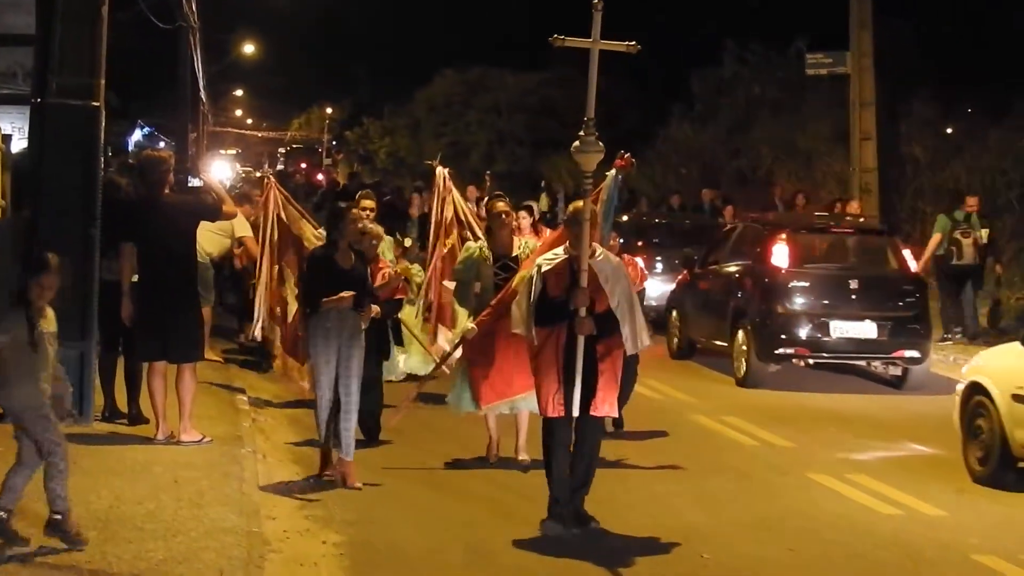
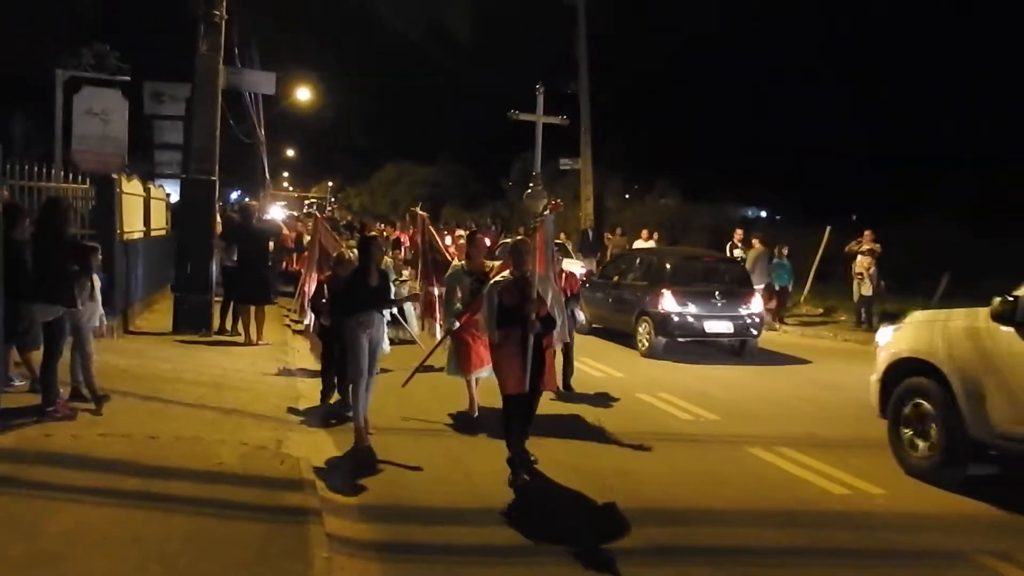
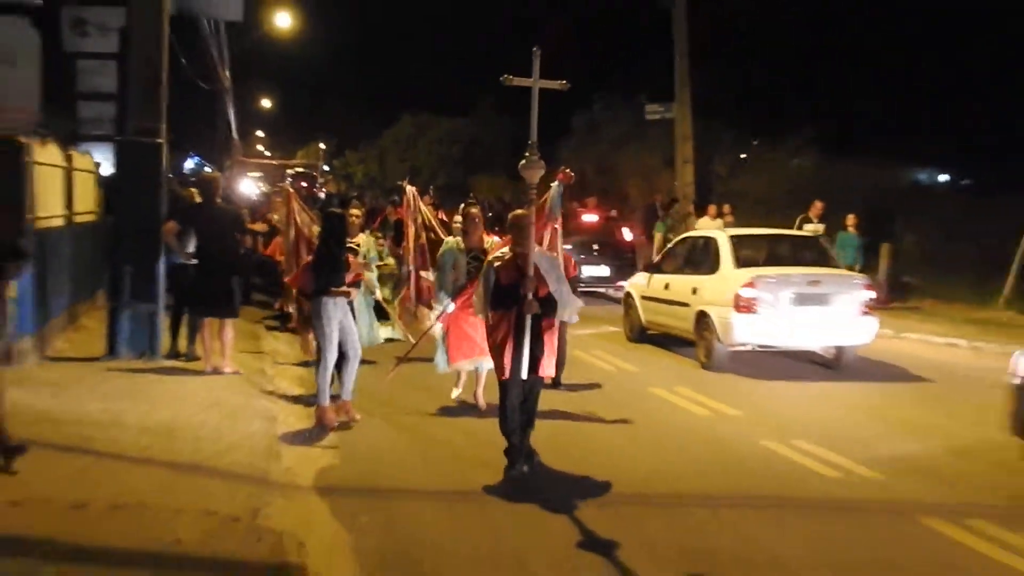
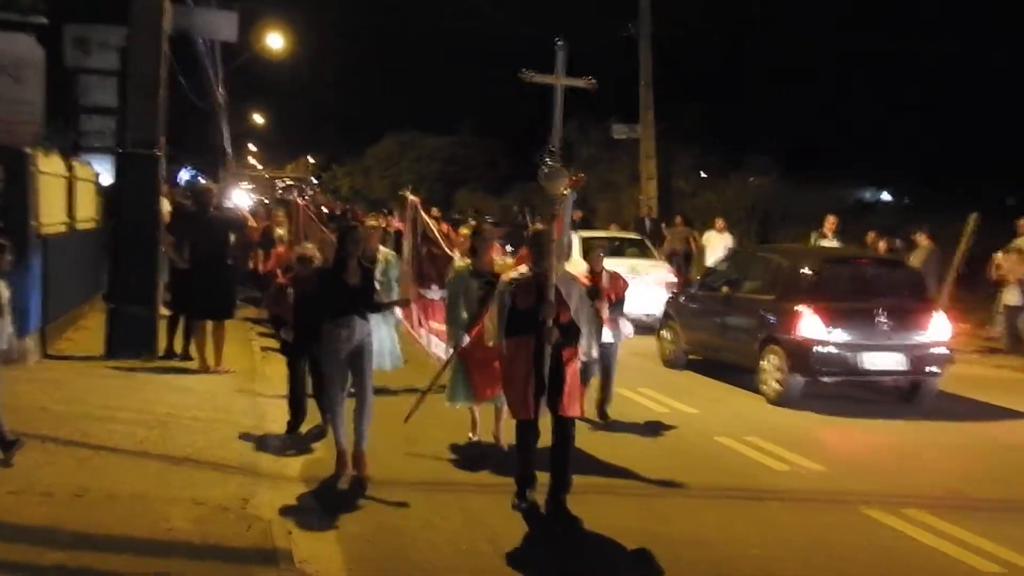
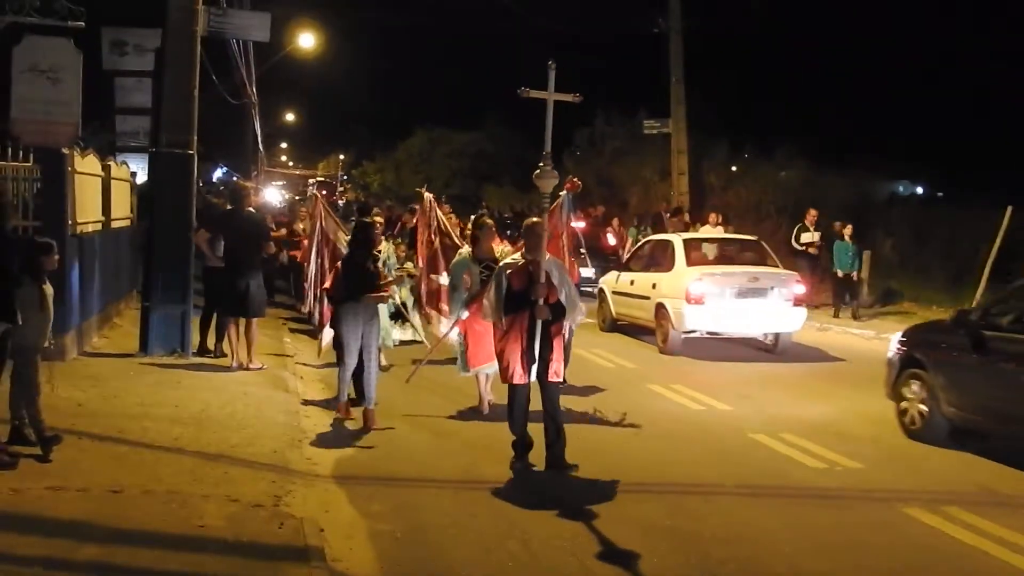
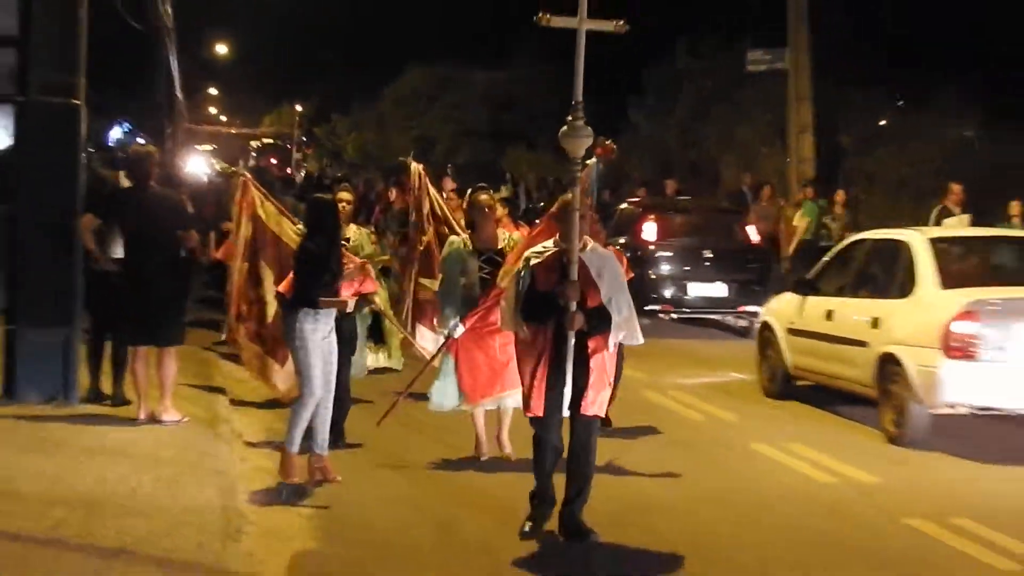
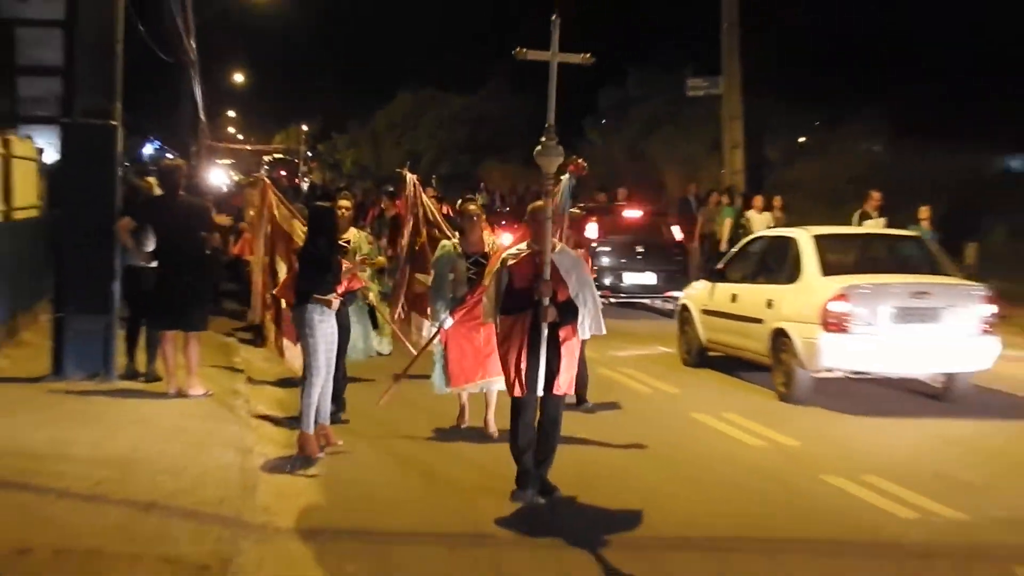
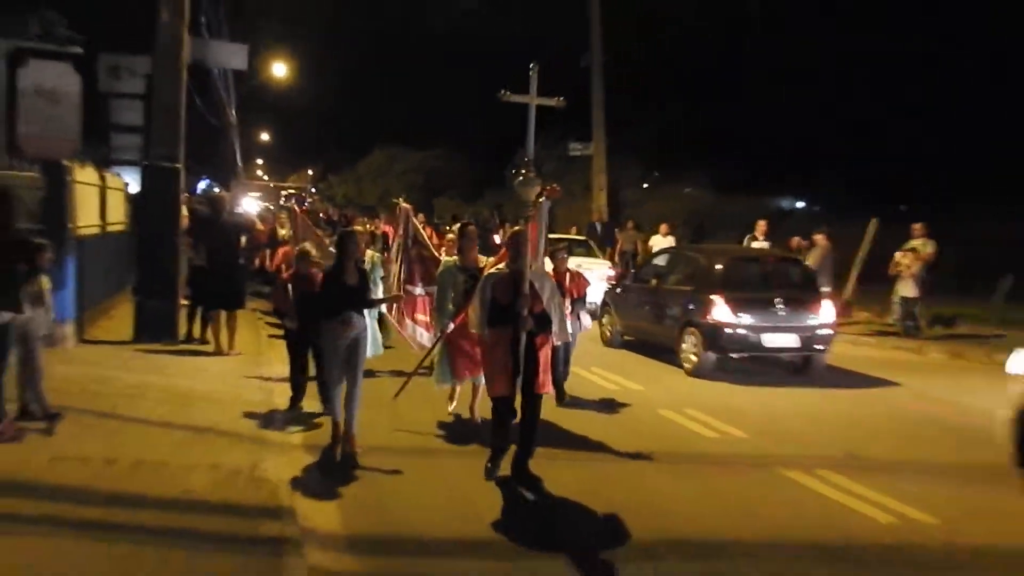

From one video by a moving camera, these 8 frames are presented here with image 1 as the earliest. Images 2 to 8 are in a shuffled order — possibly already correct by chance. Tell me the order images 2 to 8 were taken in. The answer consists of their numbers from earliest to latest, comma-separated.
6, 7, 3, 5, 4, 8, 2
